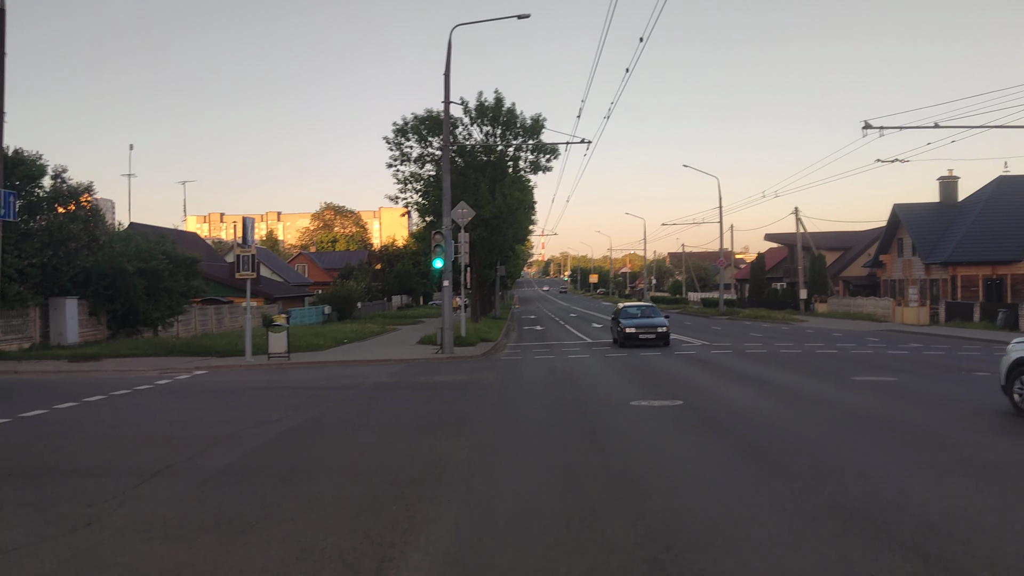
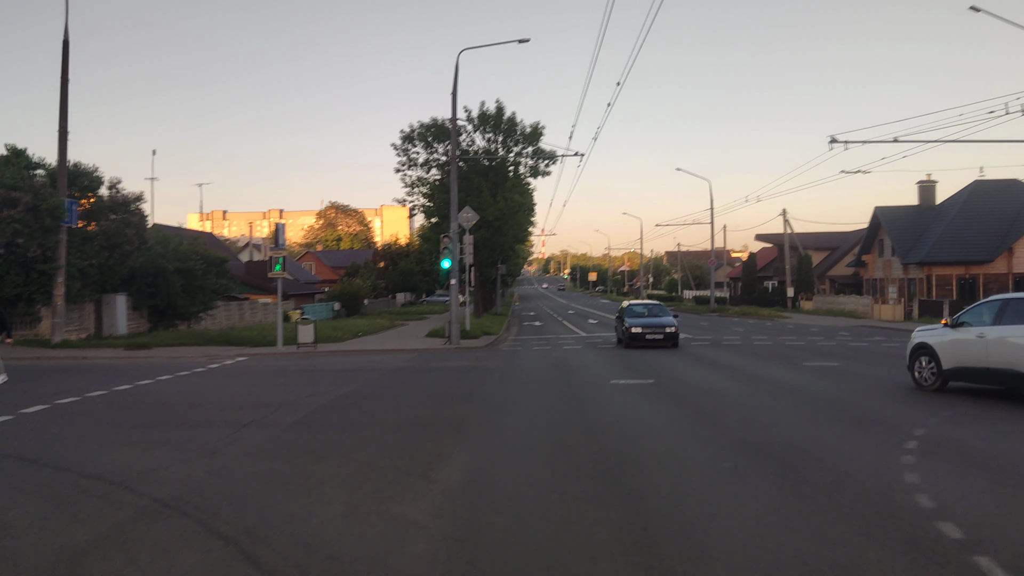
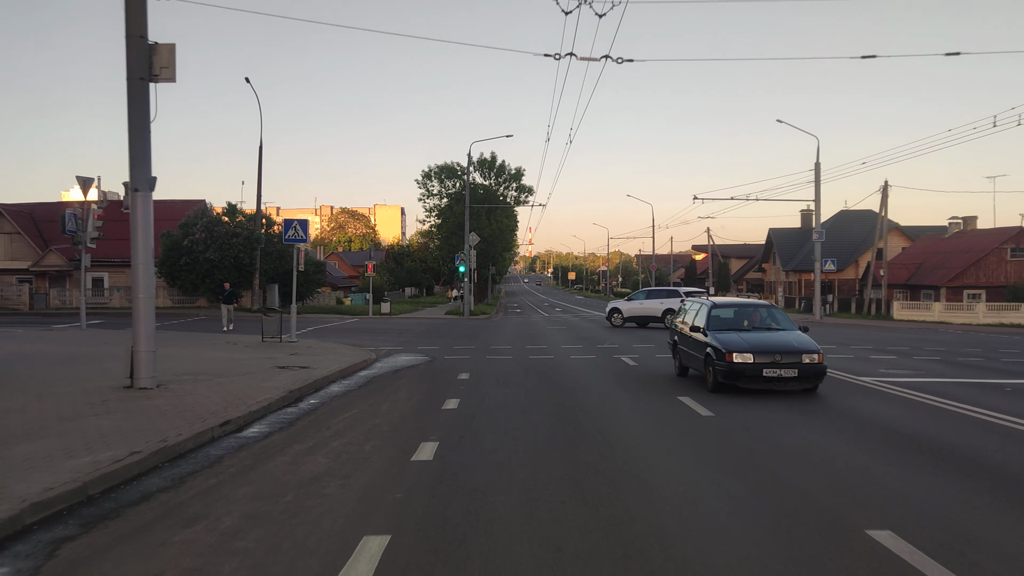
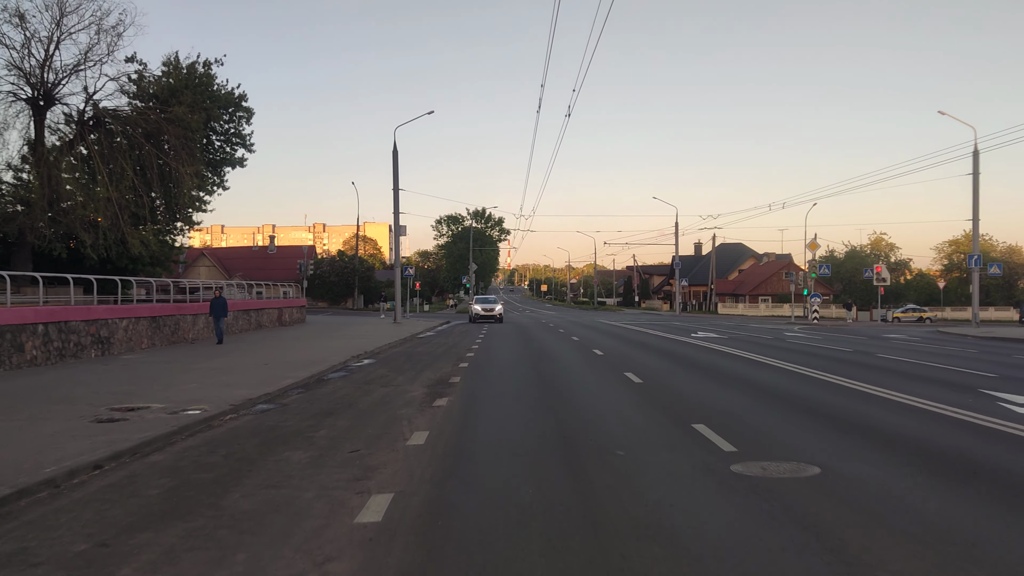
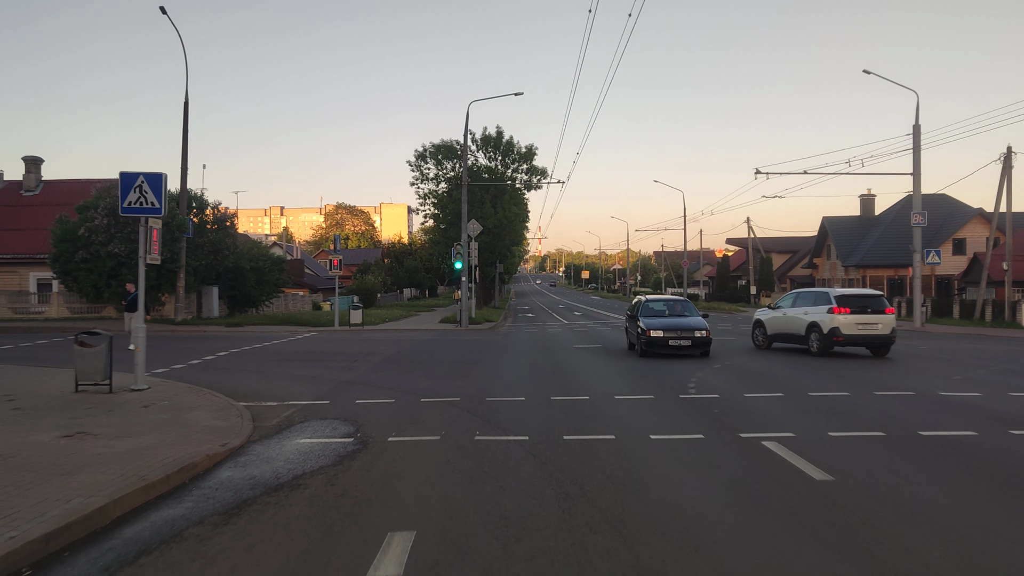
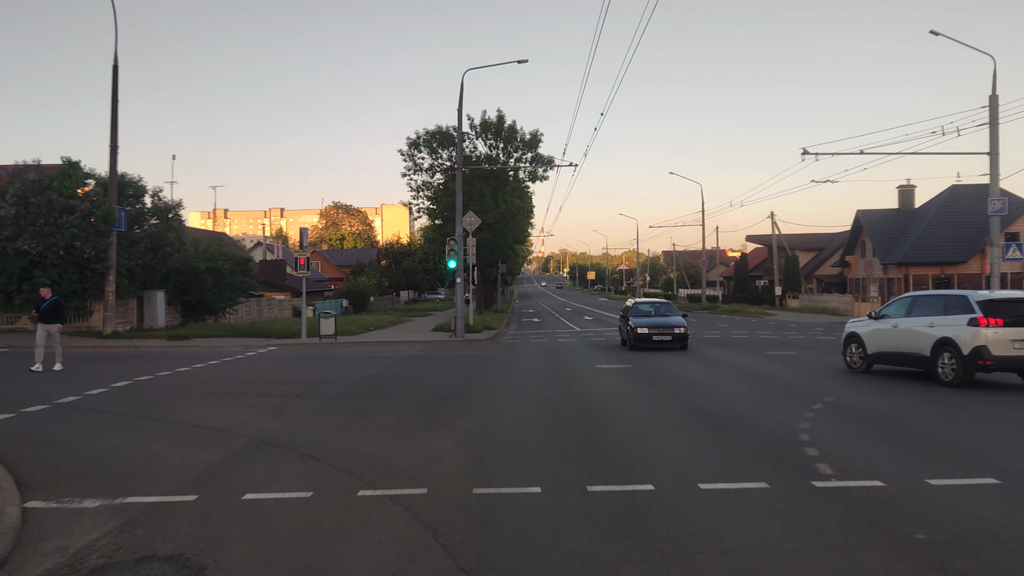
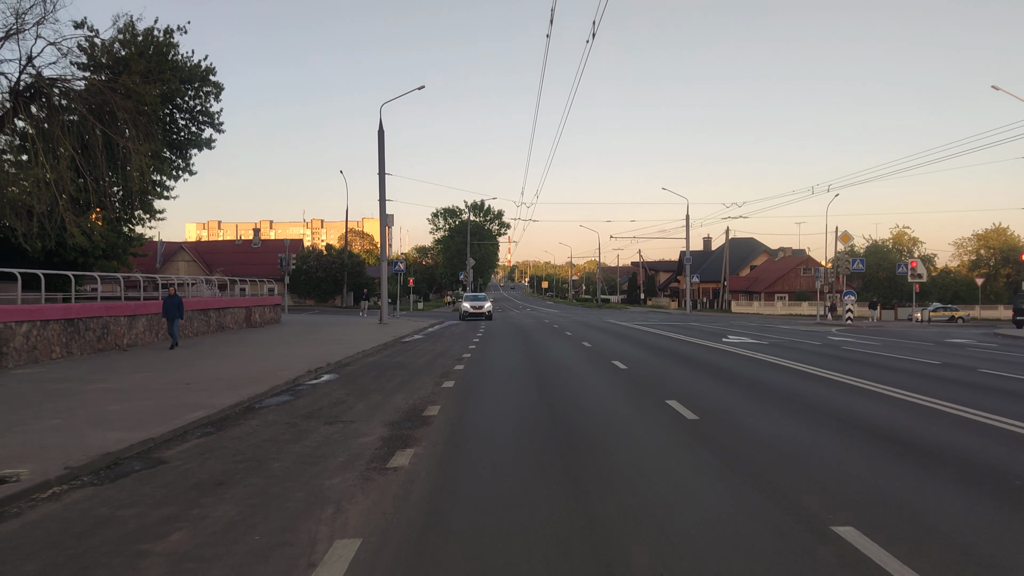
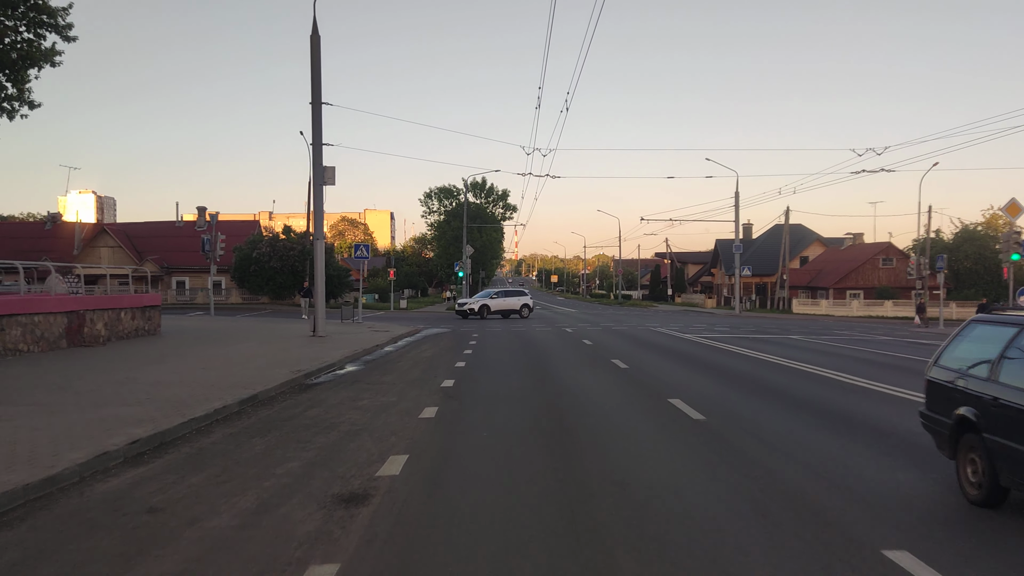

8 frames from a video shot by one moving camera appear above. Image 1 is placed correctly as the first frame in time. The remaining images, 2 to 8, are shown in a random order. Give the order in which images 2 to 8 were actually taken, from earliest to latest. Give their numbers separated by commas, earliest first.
2, 6, 5, 3, 8, 7, 4
